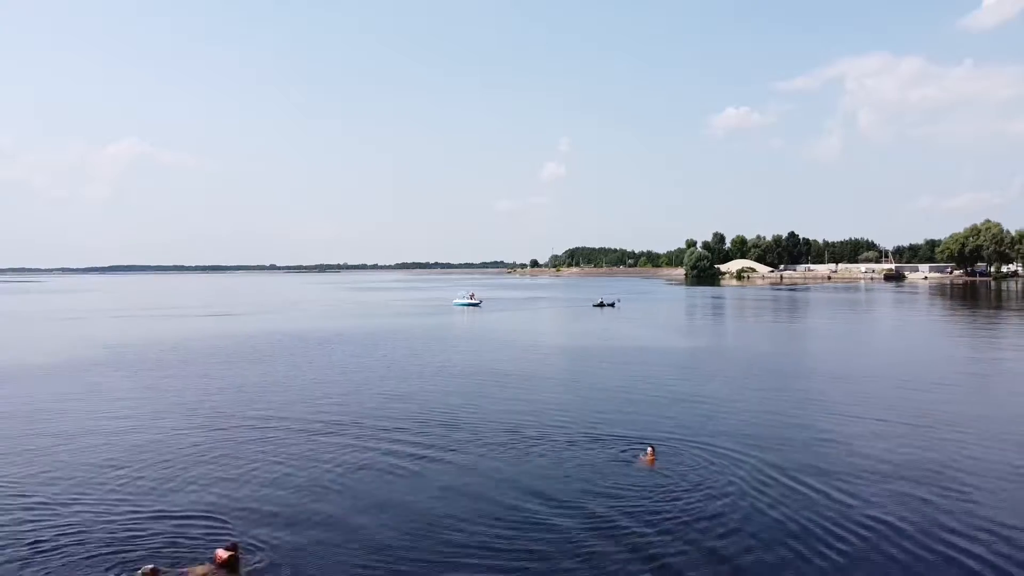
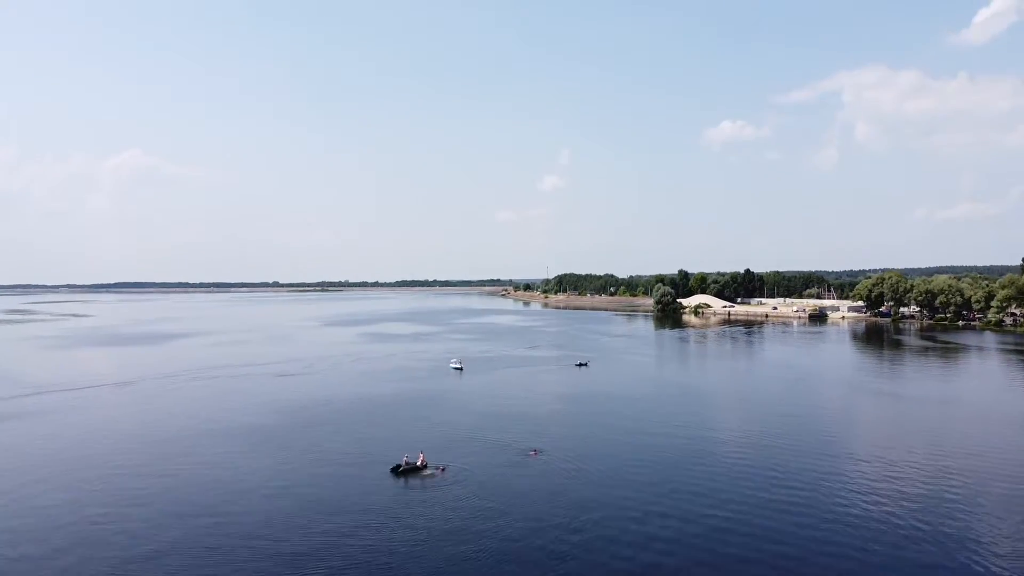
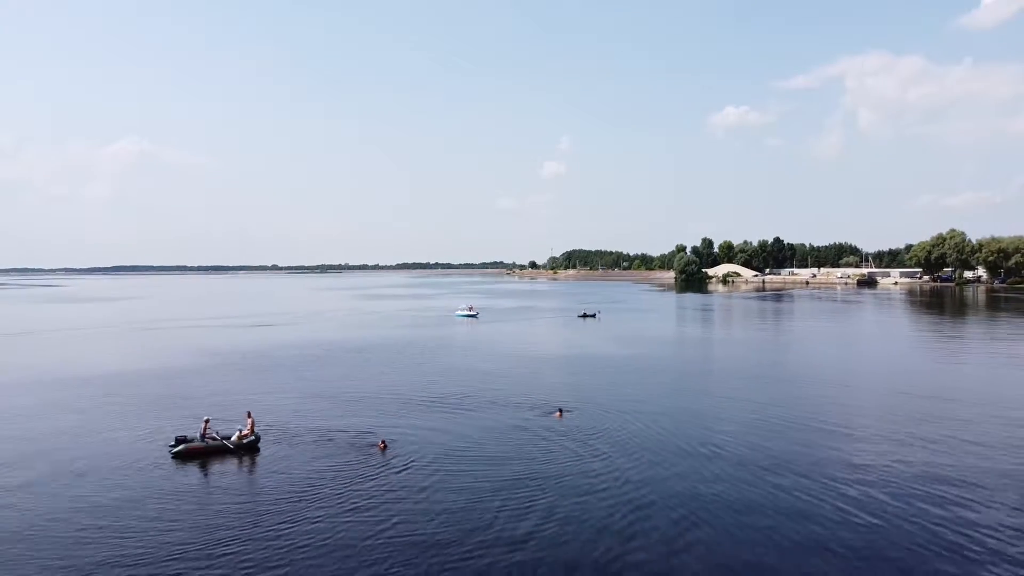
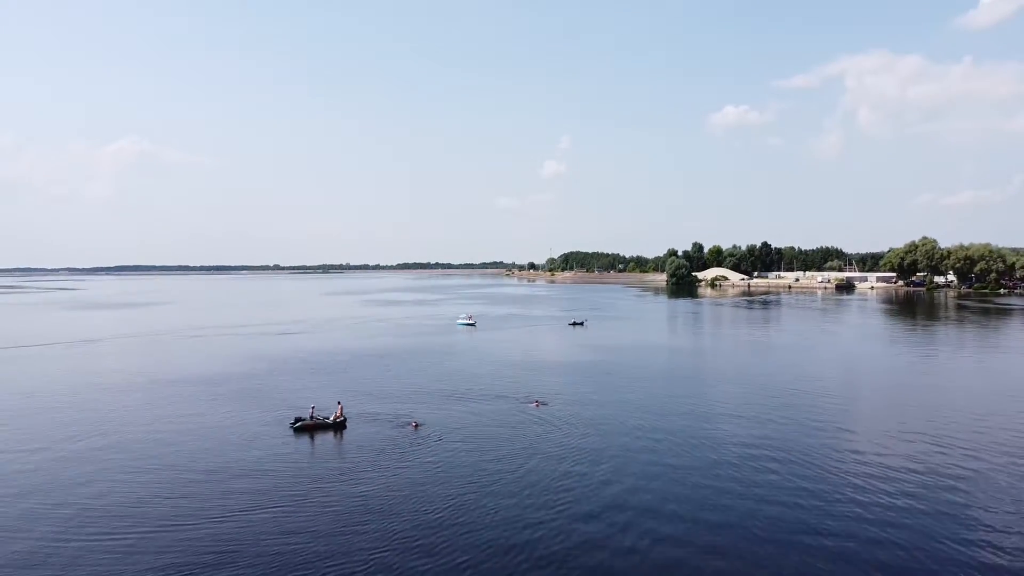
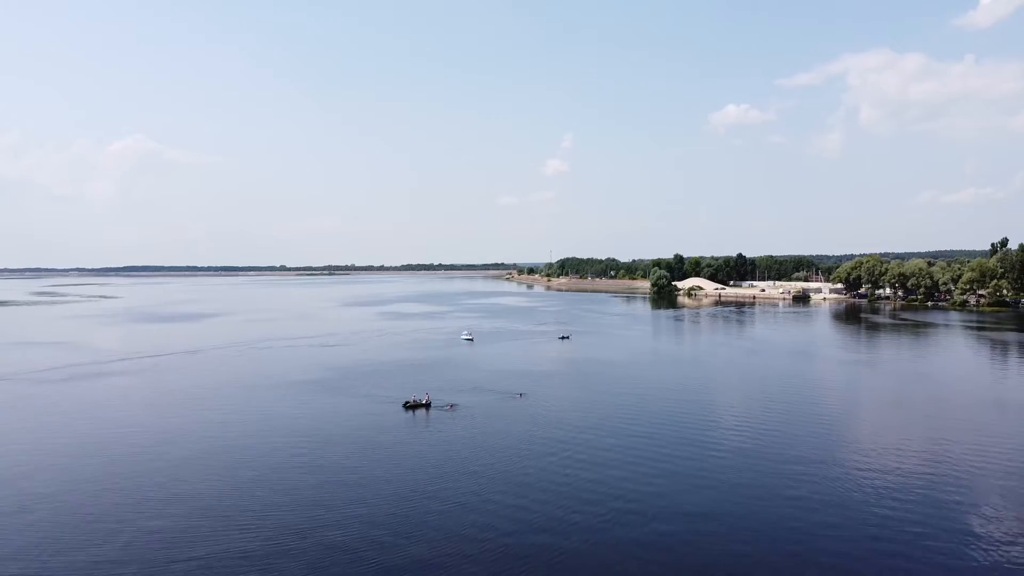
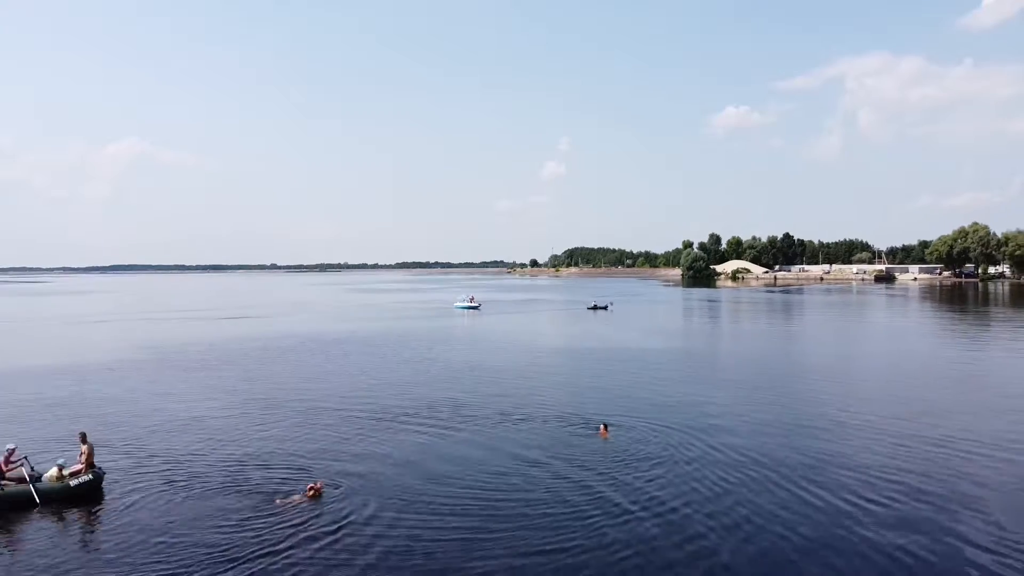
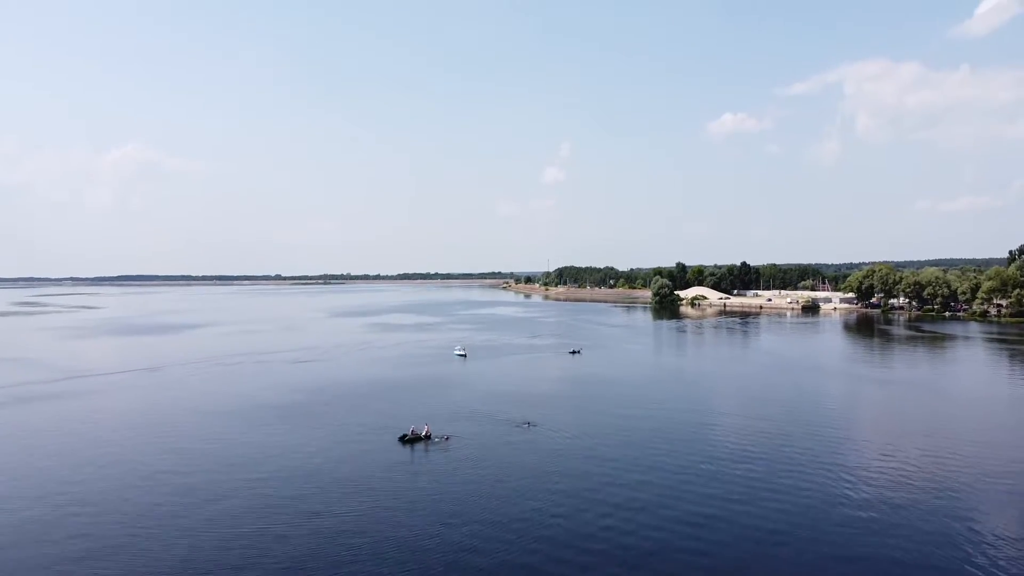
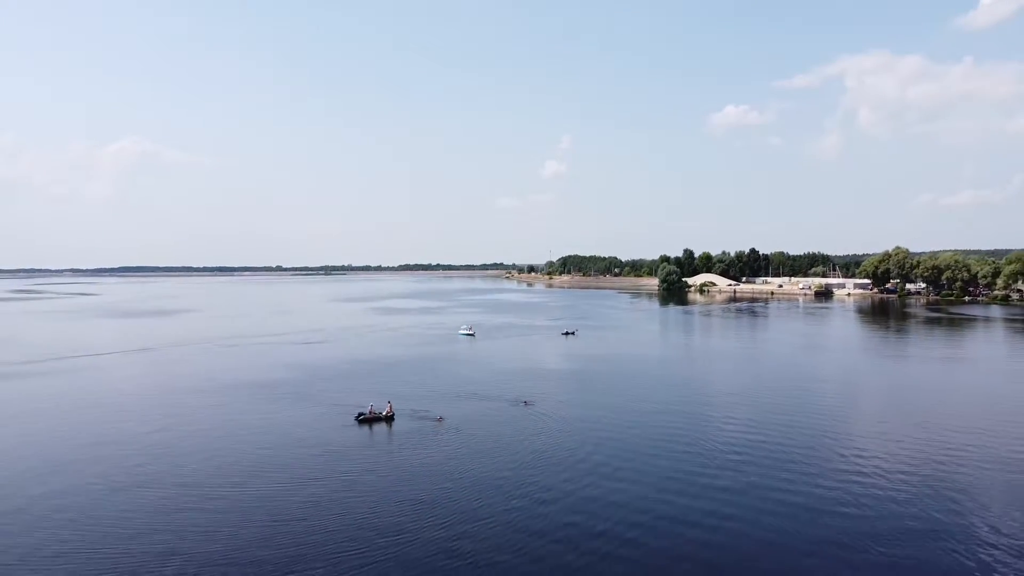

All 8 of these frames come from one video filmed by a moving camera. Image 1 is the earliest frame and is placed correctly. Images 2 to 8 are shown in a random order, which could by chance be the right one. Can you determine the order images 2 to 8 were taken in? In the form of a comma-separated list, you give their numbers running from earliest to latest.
6, 3, 4, 8, 5, 7, 2
